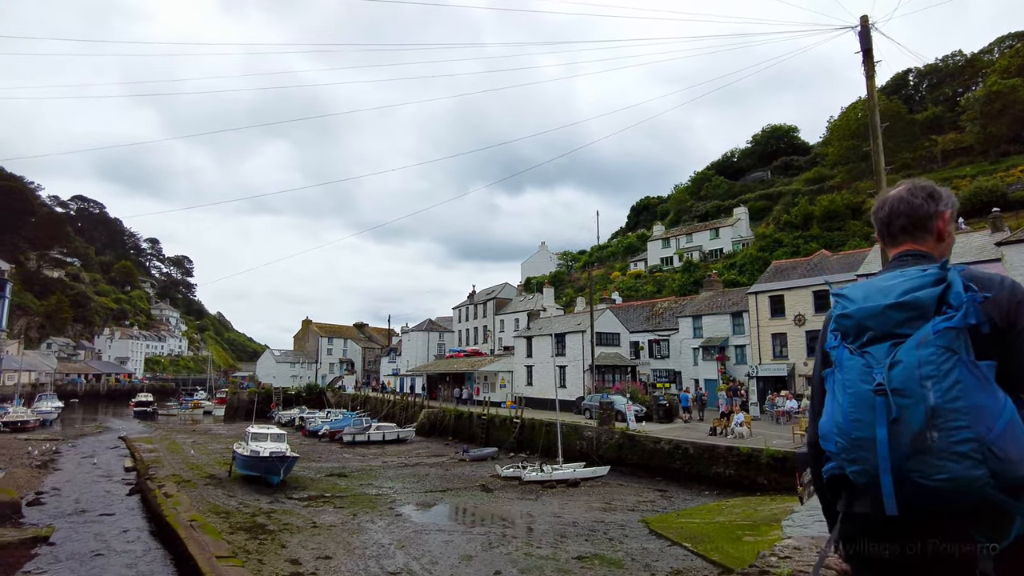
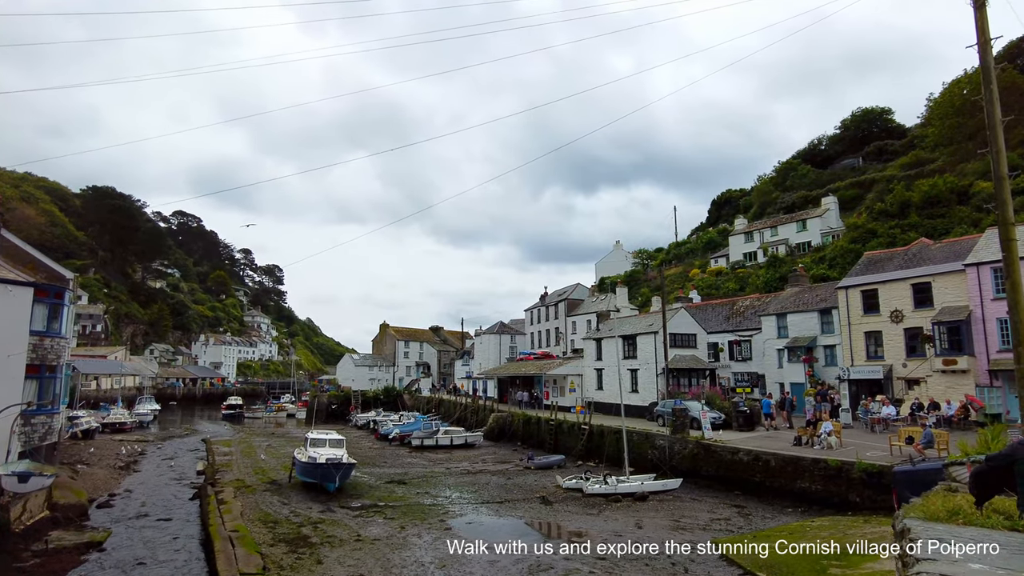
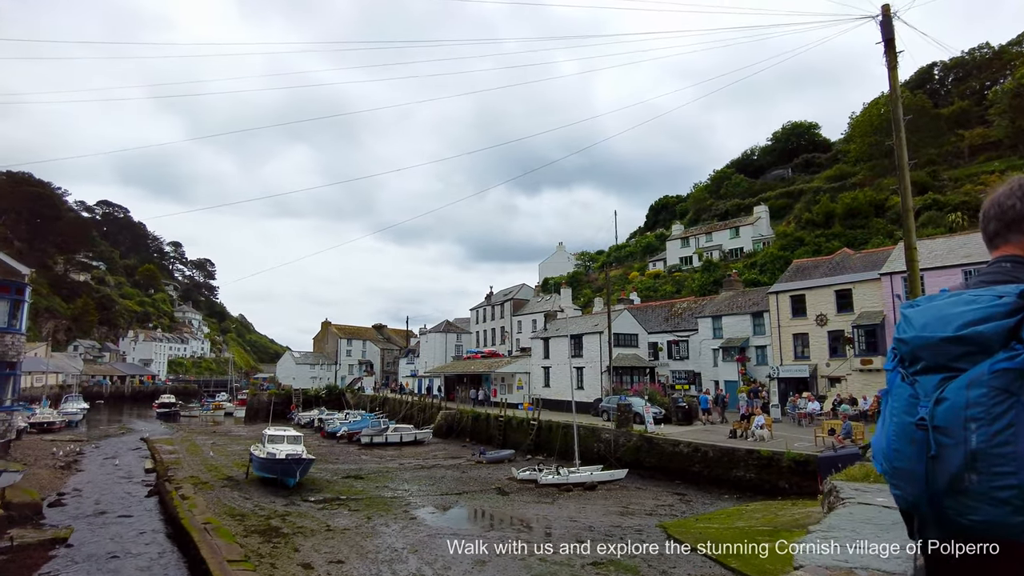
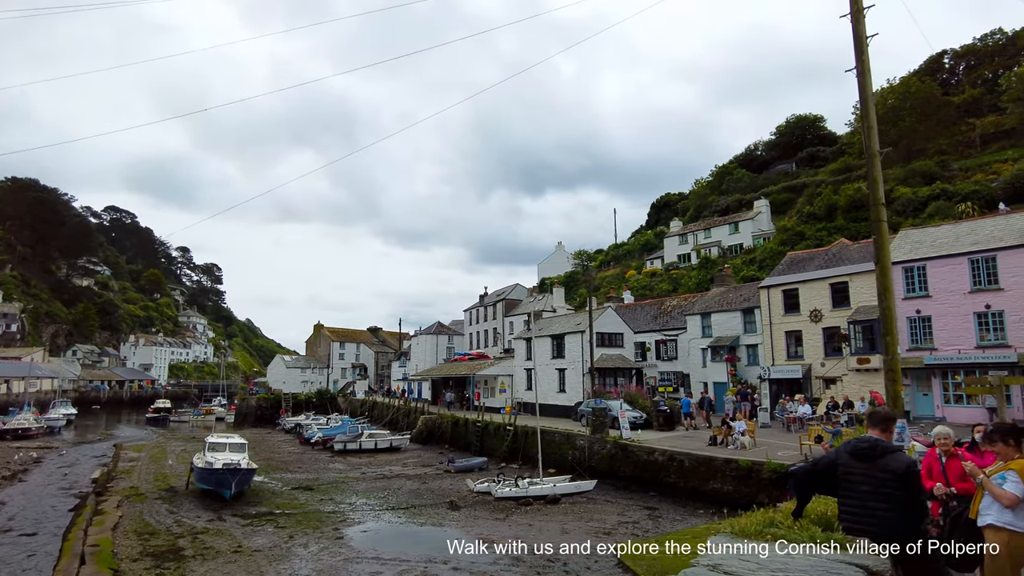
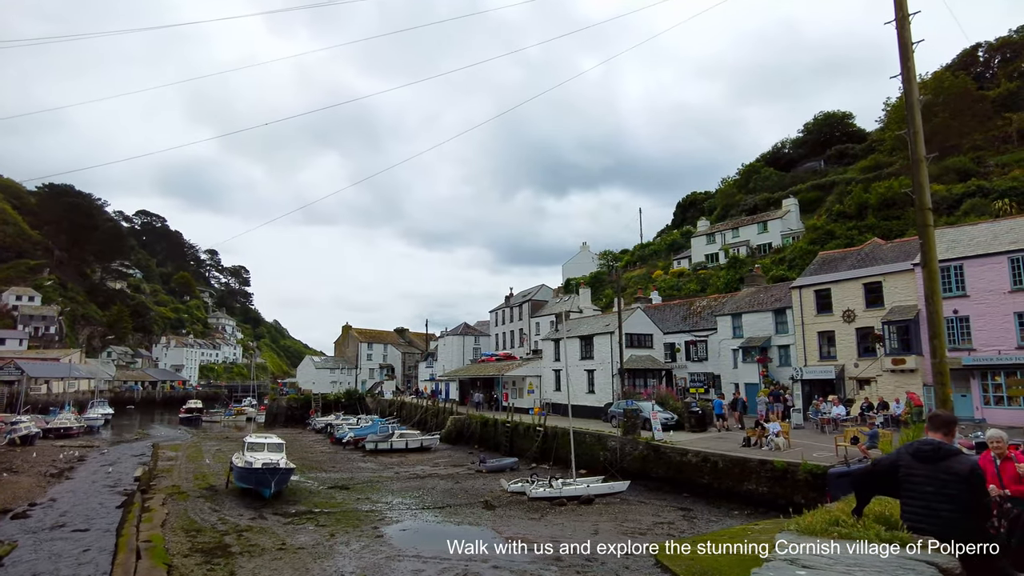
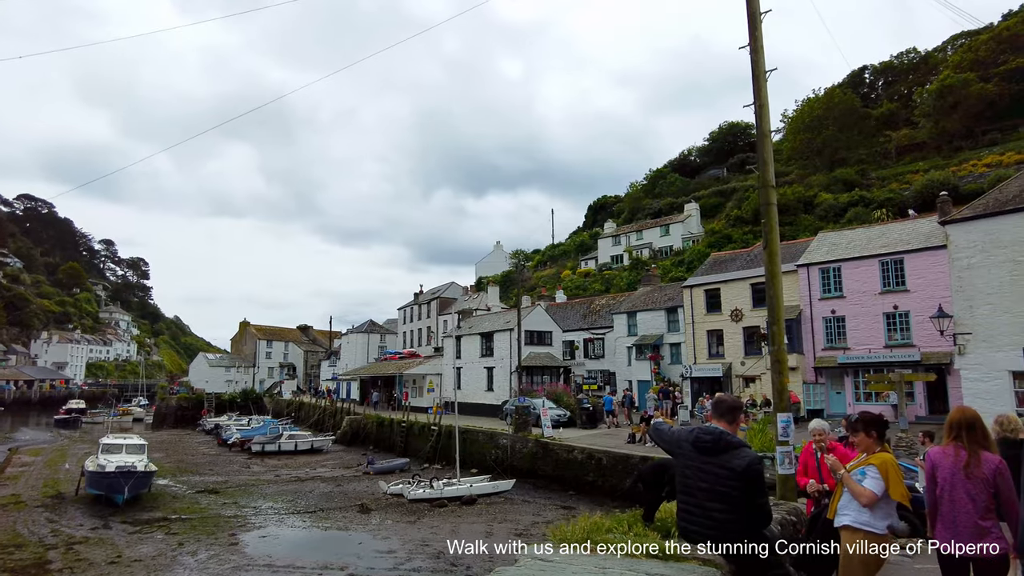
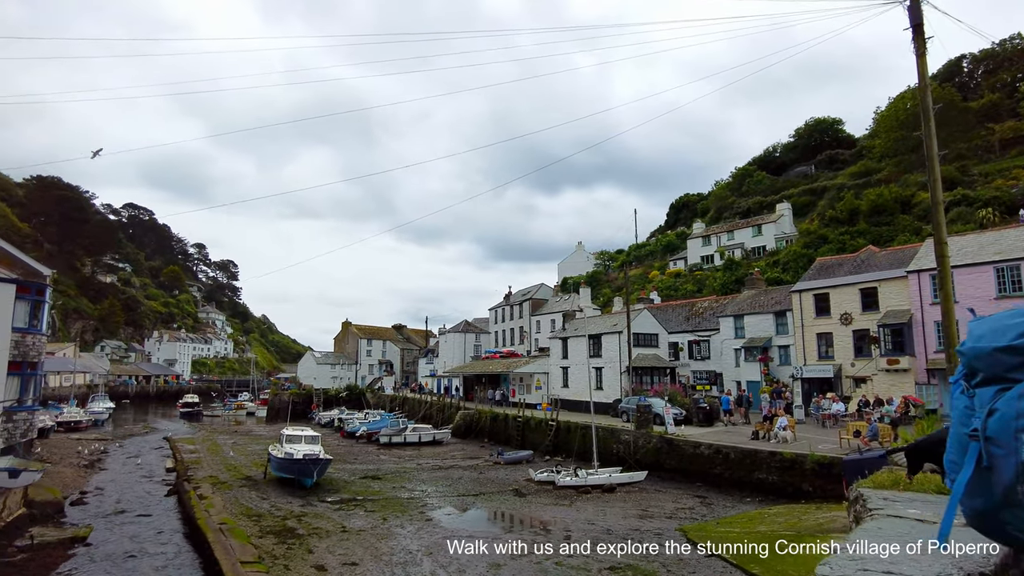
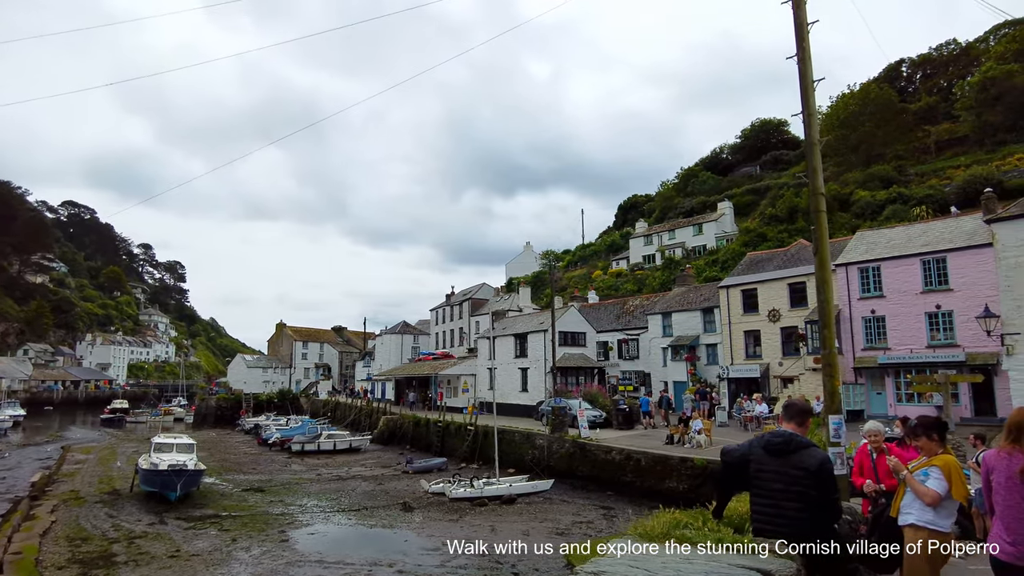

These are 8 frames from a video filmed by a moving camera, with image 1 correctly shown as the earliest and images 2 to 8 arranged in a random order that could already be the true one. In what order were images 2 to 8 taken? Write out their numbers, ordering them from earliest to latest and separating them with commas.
3, 7, 2, 5, 4, 8, 6
